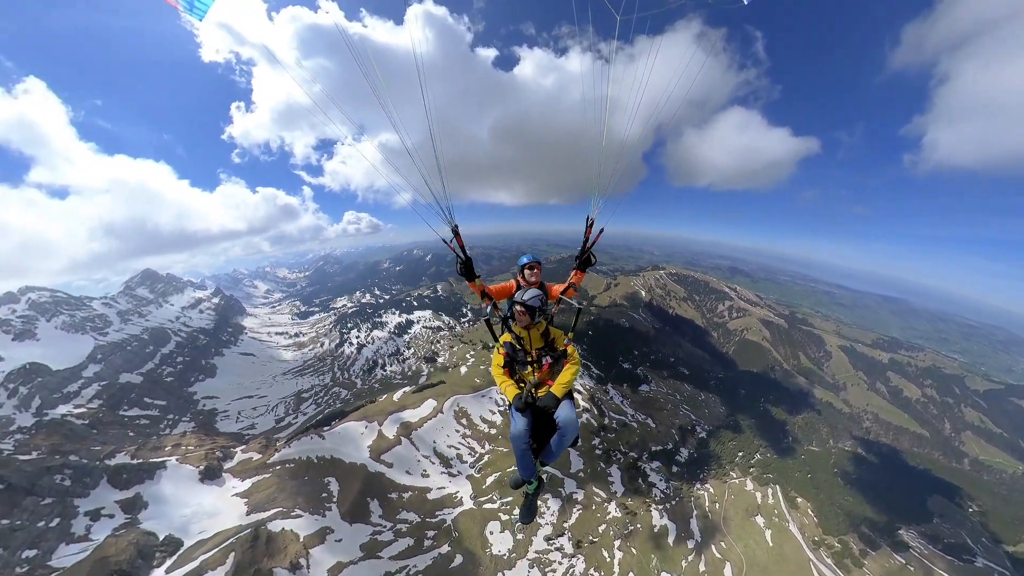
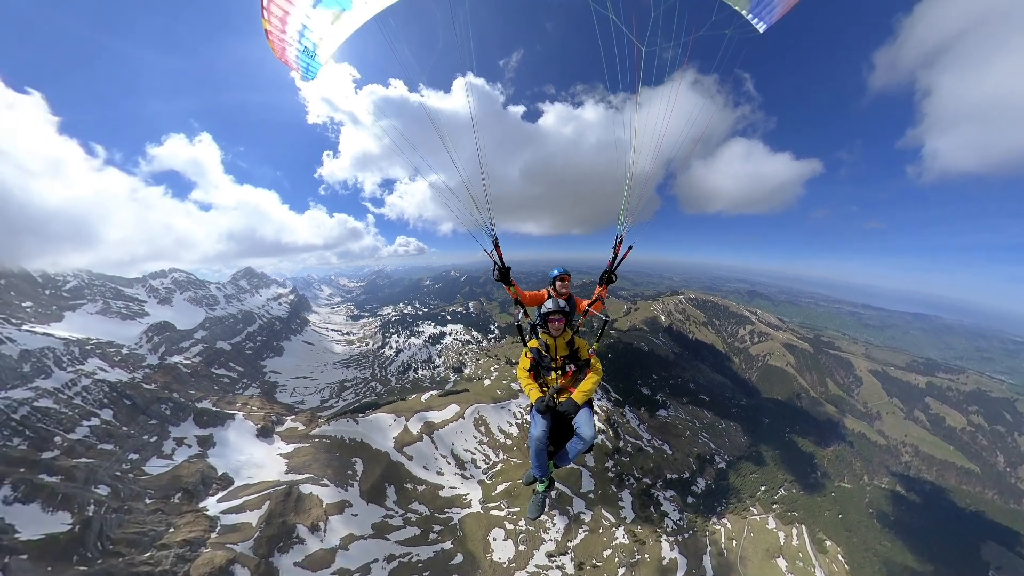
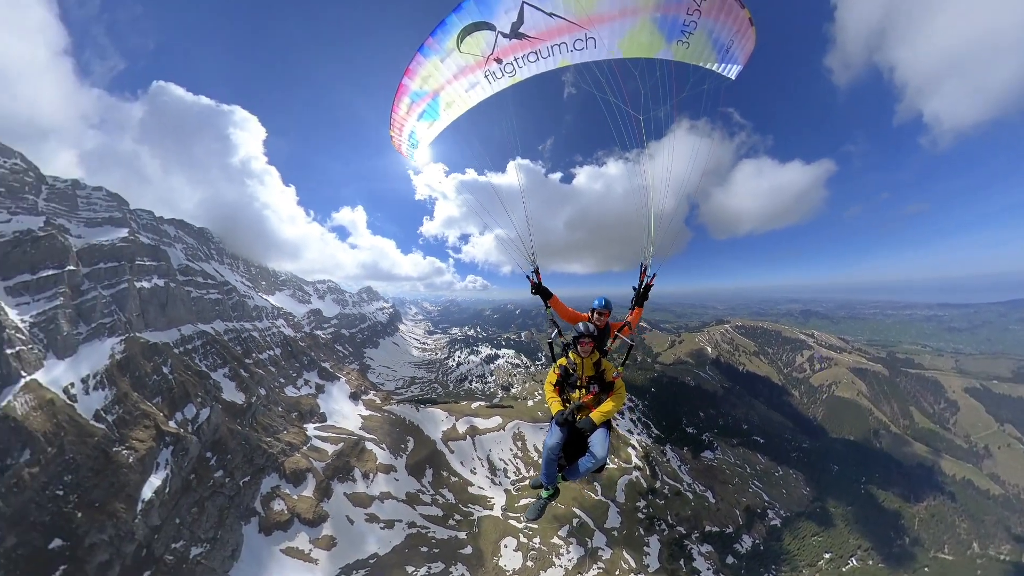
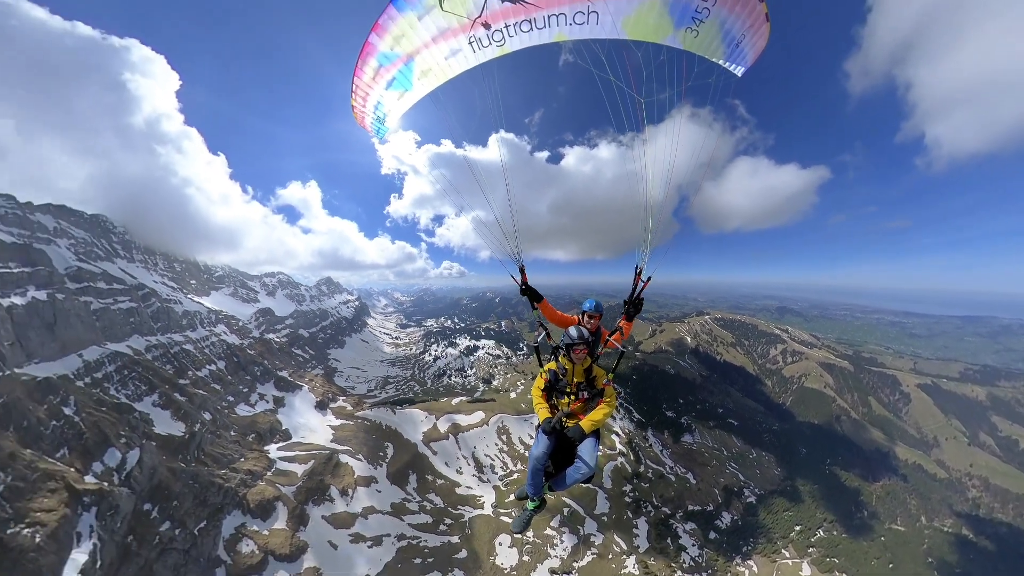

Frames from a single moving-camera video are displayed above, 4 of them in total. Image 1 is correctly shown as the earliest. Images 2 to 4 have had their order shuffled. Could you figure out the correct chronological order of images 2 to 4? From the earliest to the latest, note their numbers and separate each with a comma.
2, 4, 3
